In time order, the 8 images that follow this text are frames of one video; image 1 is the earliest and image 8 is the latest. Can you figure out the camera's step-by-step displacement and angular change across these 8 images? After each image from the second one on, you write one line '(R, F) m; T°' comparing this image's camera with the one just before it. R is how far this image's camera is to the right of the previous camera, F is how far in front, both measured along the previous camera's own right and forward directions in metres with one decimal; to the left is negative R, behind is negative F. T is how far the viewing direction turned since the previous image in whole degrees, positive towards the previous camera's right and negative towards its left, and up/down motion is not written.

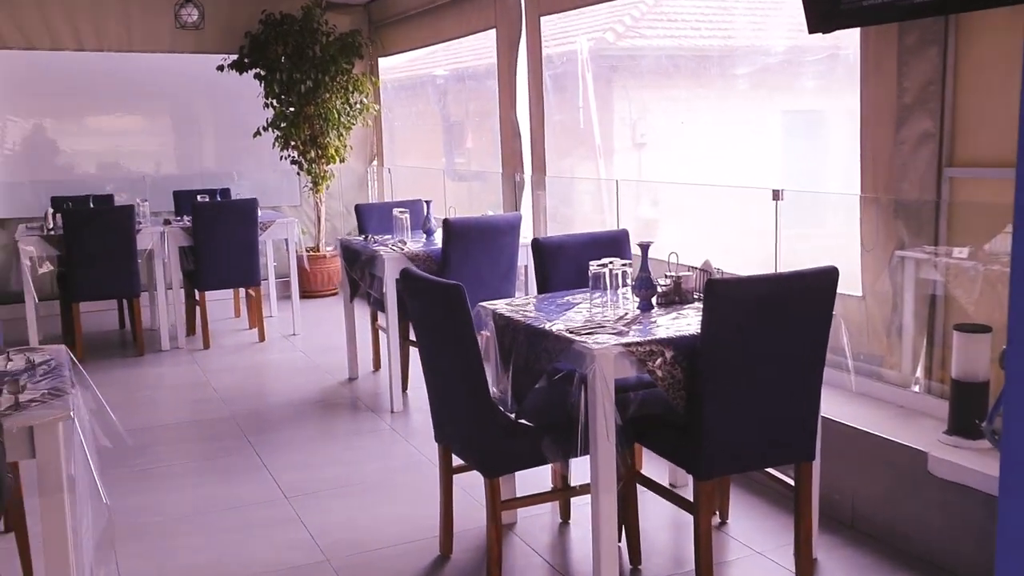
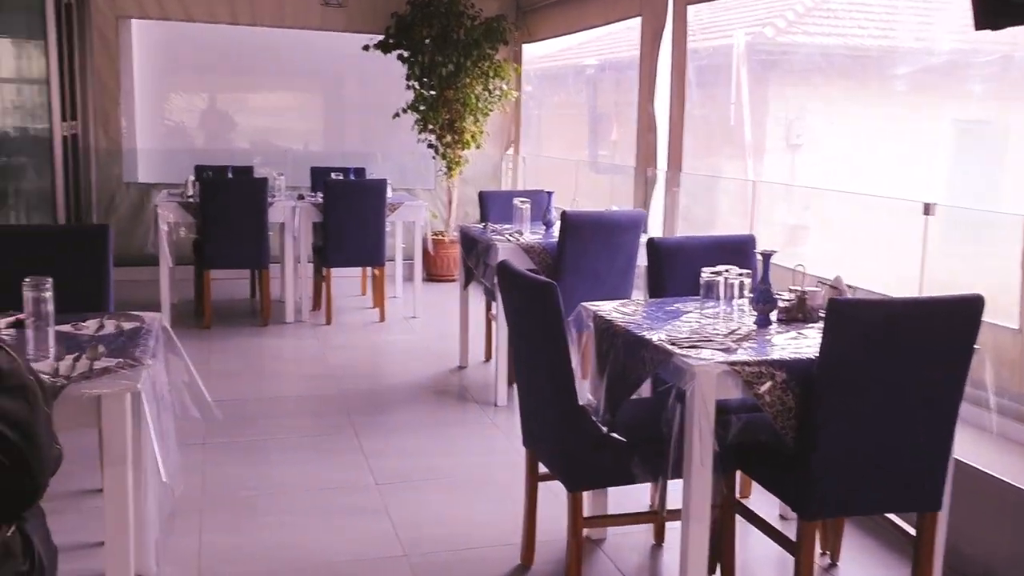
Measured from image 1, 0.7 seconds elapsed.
(+0.1, +0.2) m; -9°
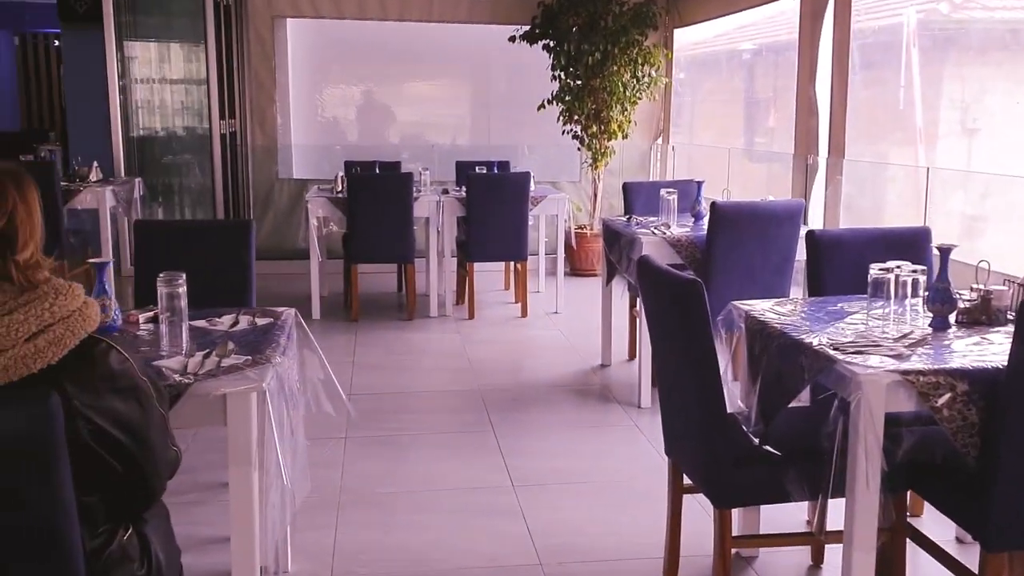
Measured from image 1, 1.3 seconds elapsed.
(0.0, +0.2) m; -9°
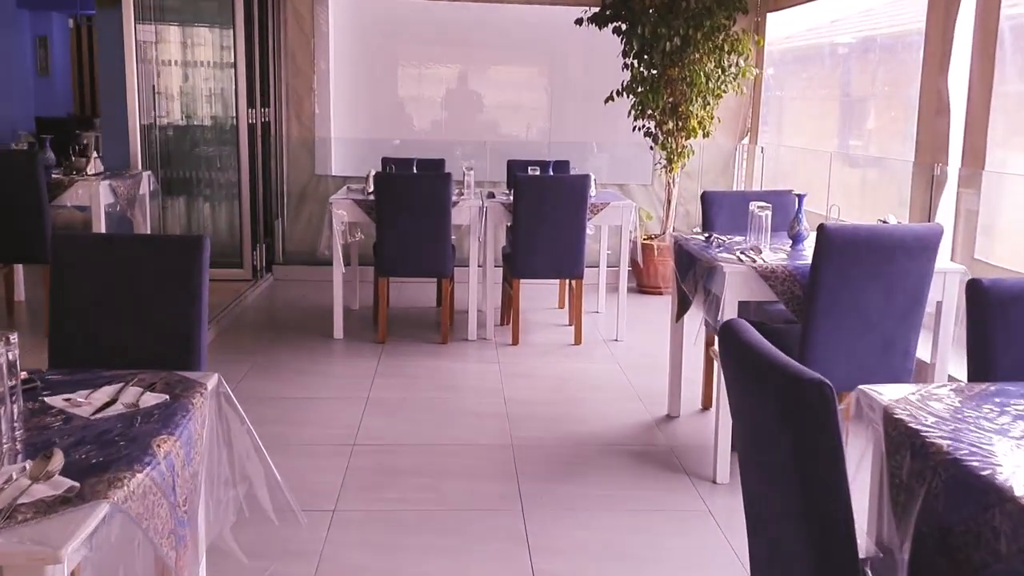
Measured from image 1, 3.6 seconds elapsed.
(+0.1, +0.8) m; -4°
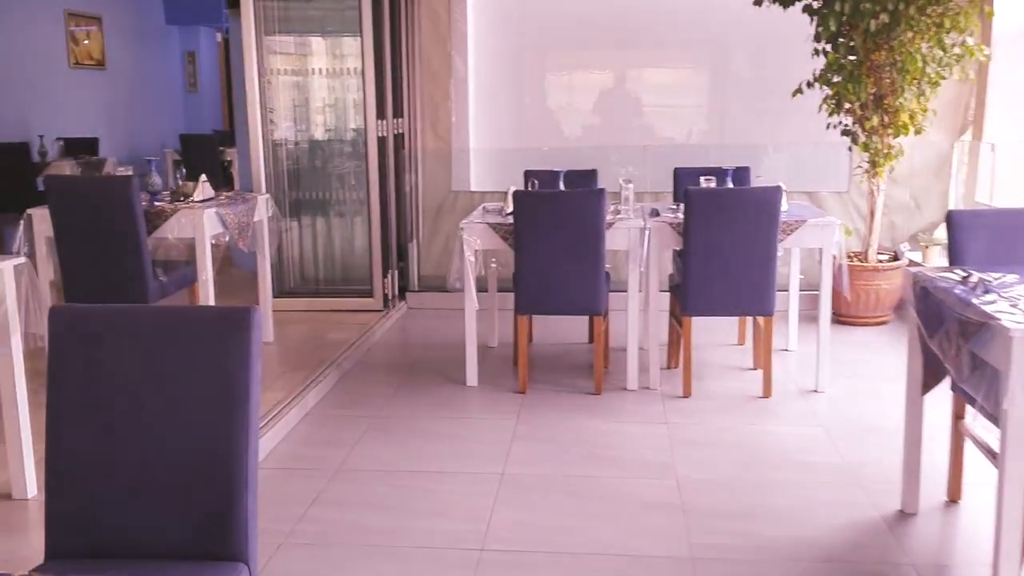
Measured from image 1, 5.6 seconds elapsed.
(-0.1, +0.8) m; -9°
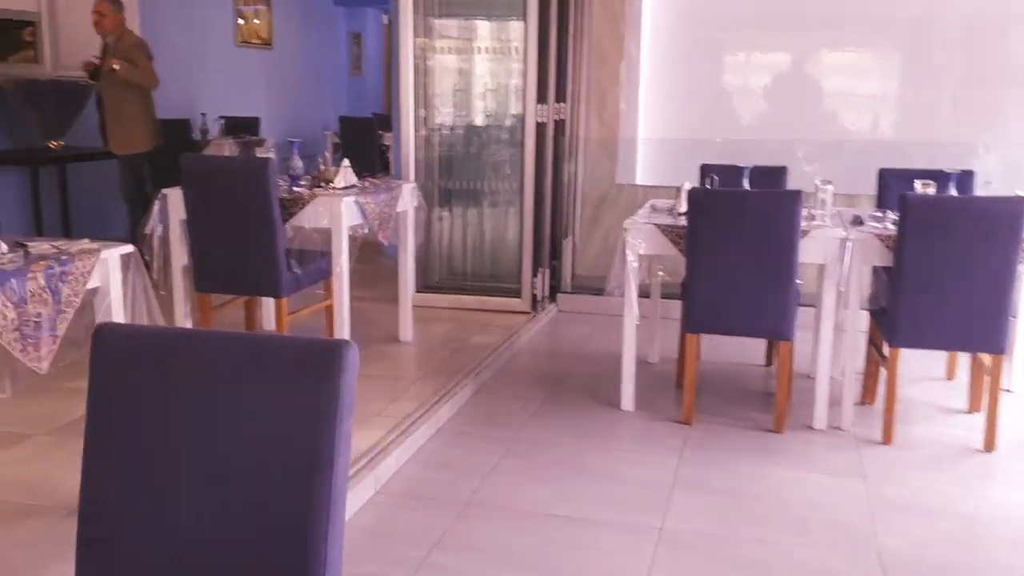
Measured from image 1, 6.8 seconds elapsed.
(-0.1, +0.5) m; -9°
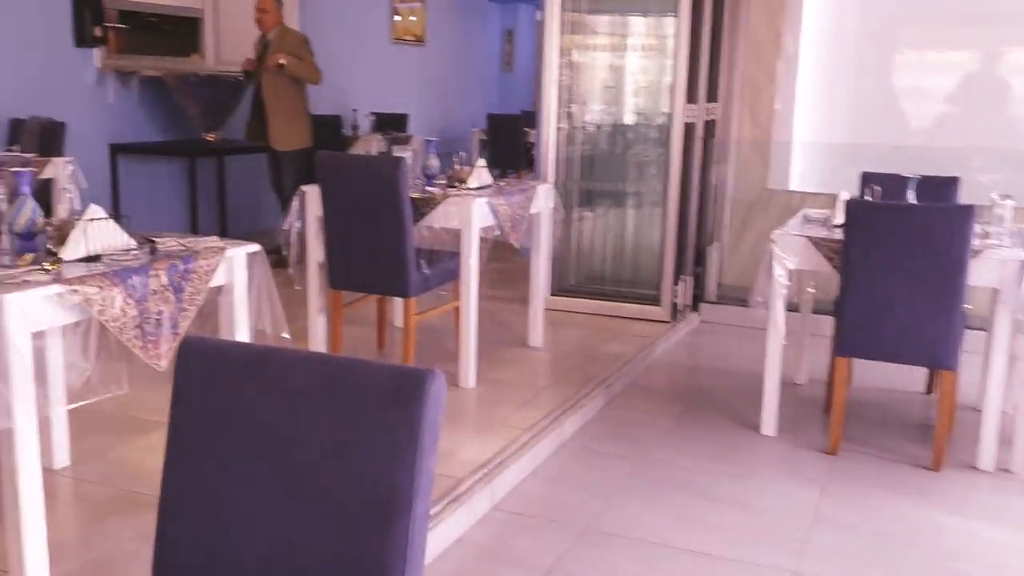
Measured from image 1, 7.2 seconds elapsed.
(0.0, +0.1) m; -9°
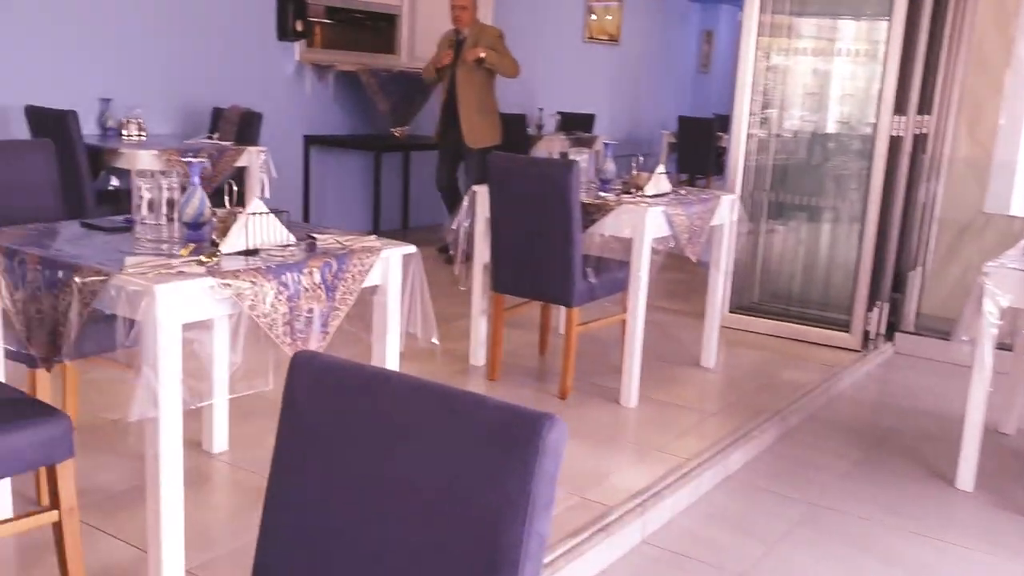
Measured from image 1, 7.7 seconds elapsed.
(0.0, +0.2) m; -11°
